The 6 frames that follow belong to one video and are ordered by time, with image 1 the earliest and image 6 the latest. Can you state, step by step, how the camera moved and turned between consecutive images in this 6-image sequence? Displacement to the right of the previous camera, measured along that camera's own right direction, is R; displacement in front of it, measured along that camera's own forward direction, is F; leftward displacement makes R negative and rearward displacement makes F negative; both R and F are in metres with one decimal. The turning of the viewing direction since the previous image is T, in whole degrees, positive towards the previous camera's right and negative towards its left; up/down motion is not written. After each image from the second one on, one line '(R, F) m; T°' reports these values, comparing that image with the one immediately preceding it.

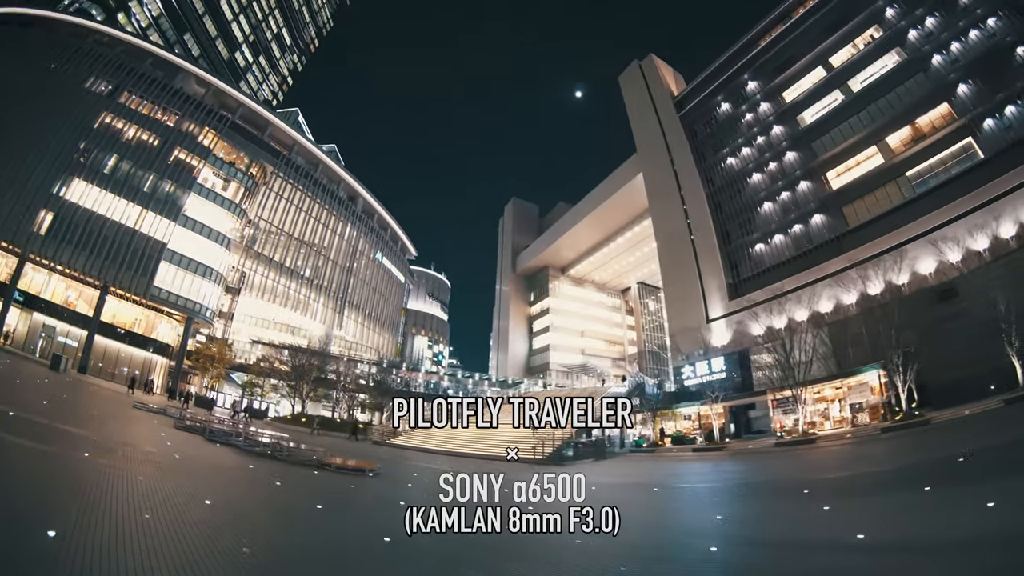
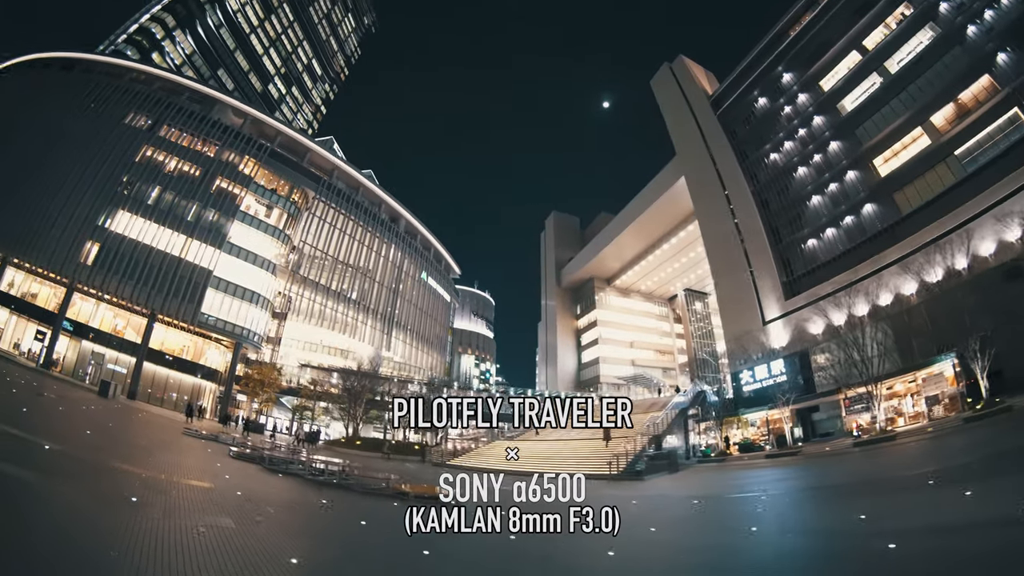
(-0.2, +0.5) m; -3°
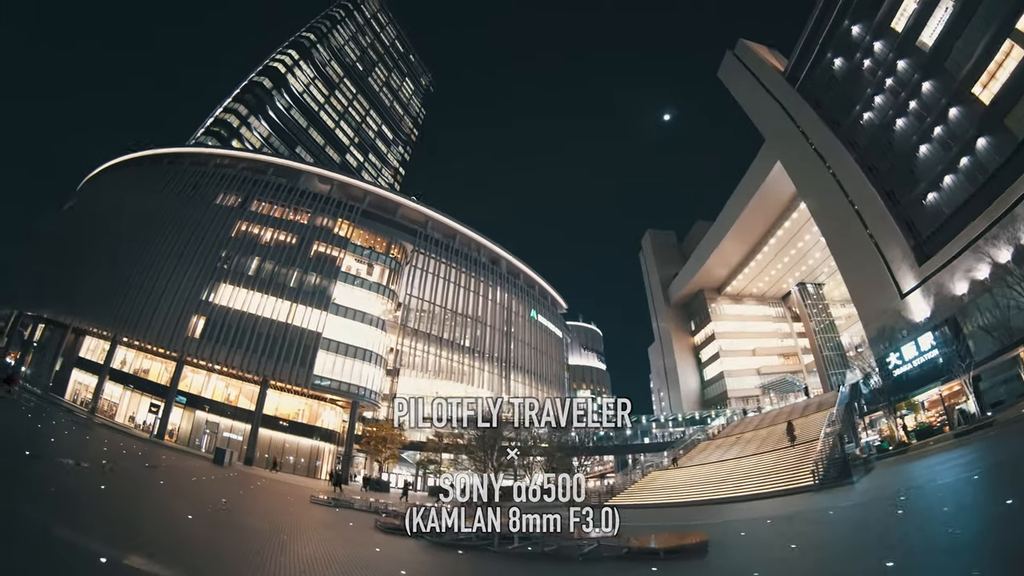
(-0.5, +1.1) m; -6°
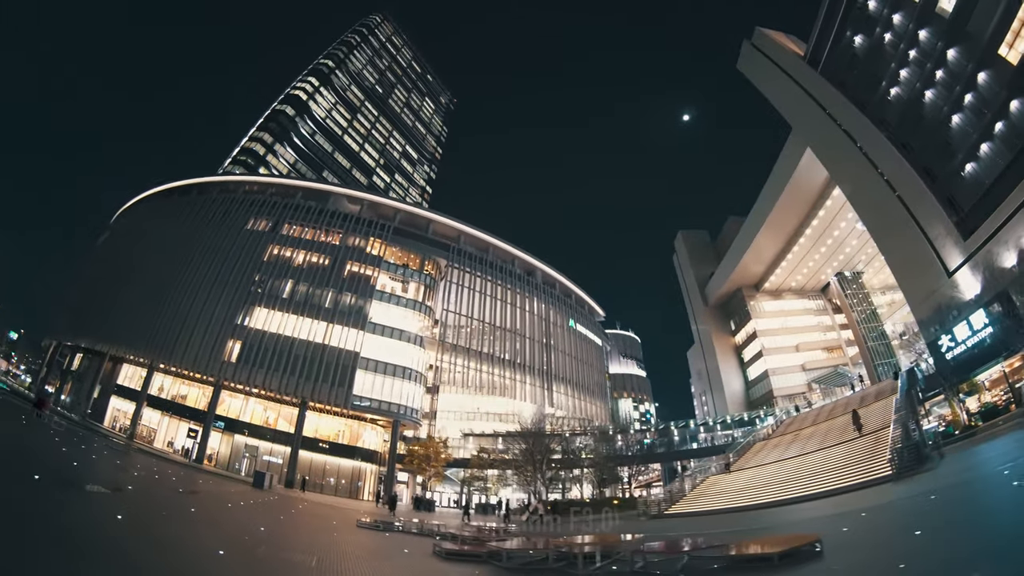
(-0.1, +0.4) m; -2°
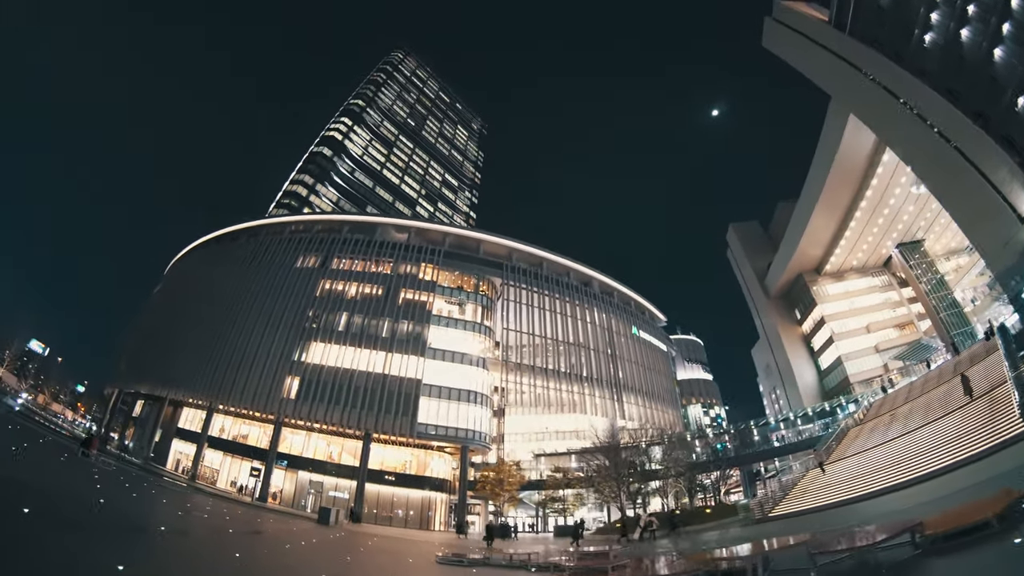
(-0.1, +0.5) m; -3°
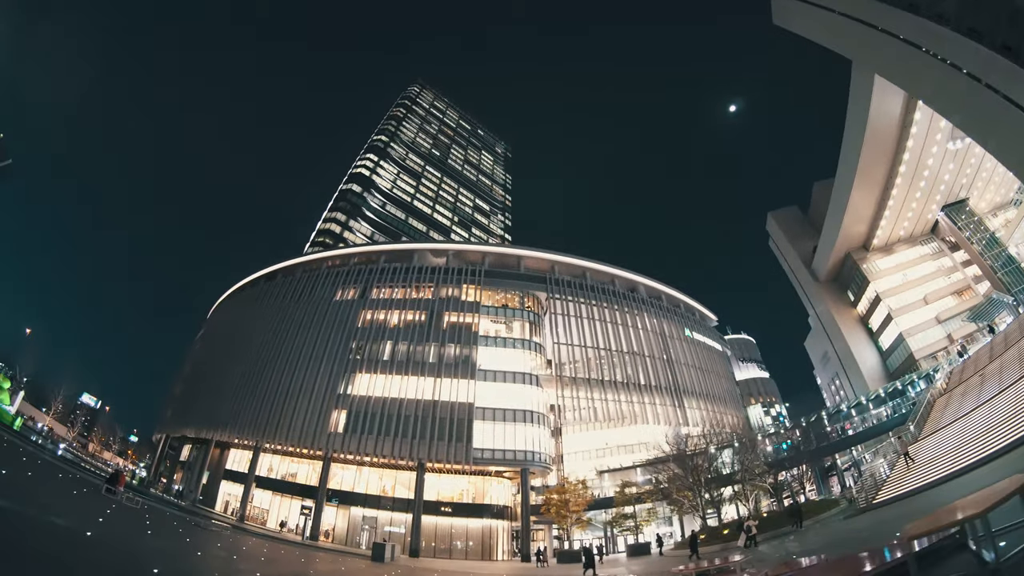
(-0.1, +0.5) m; -3°
